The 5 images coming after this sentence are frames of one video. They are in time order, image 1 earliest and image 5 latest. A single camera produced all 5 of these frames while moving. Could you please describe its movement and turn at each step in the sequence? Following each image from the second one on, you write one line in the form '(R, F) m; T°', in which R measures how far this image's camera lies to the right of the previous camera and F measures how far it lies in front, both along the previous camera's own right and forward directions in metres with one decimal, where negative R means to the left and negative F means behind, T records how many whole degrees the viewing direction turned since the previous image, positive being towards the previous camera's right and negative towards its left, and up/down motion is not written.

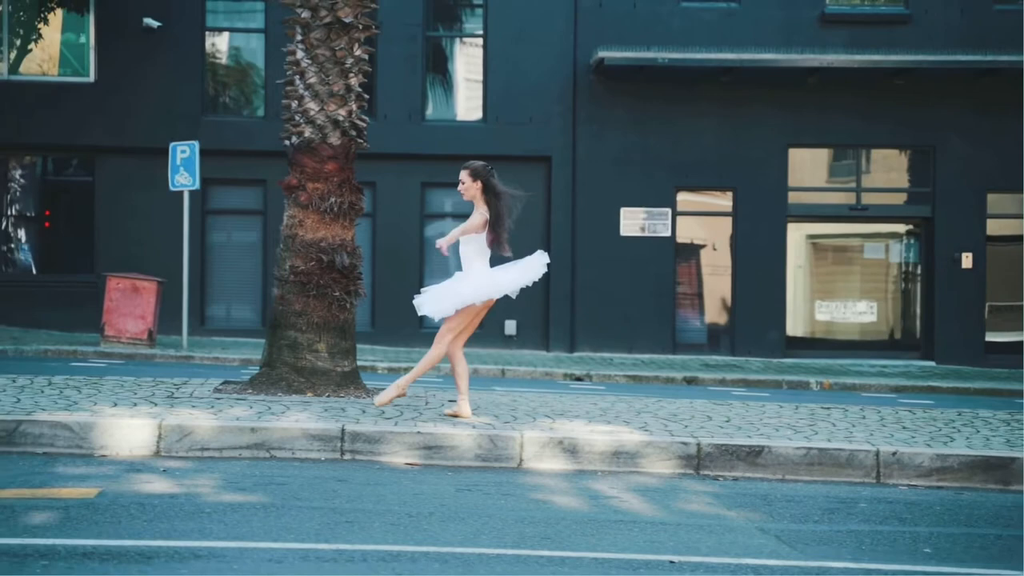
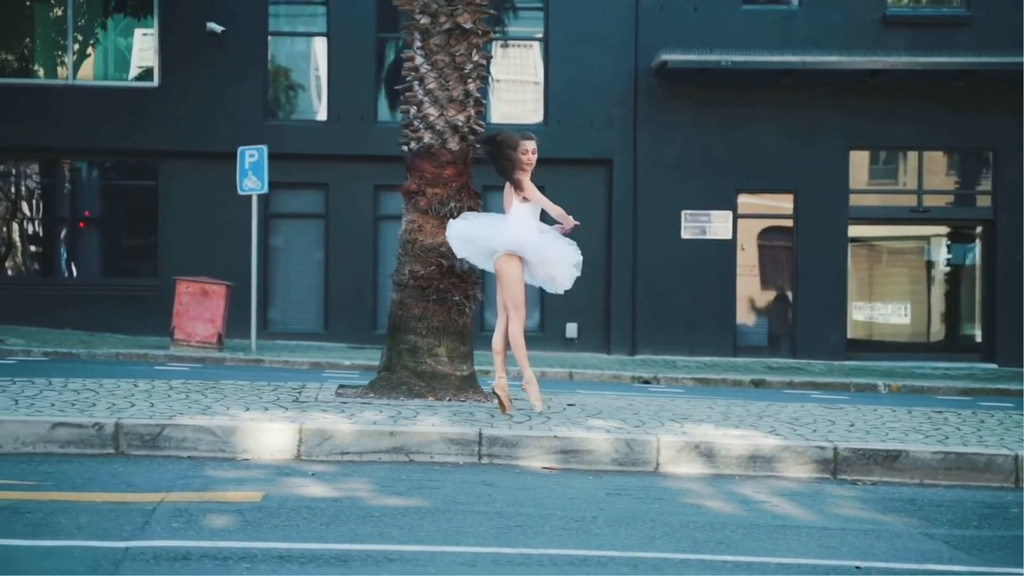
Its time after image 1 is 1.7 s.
(-0.6, 0.0) m; -1°
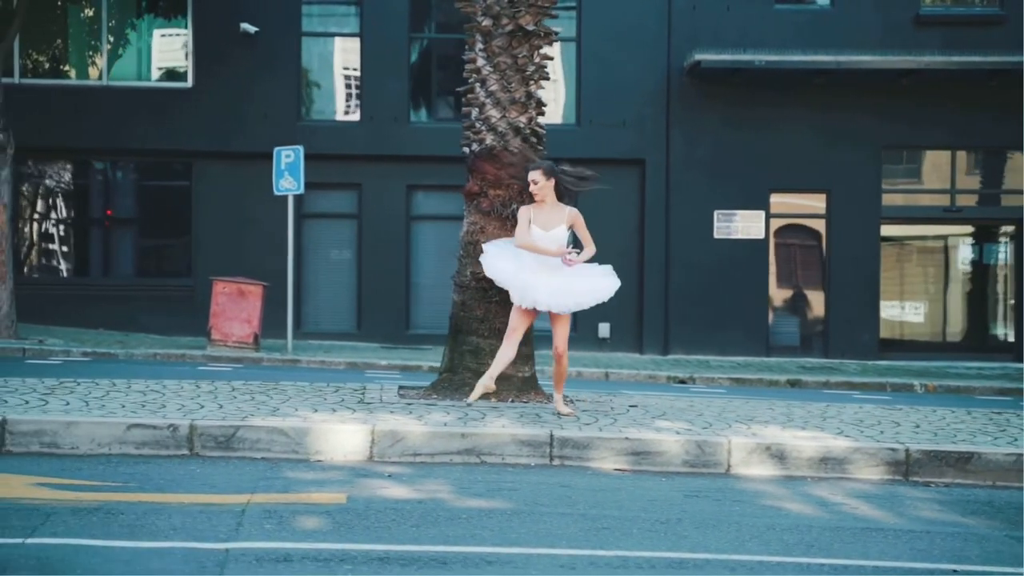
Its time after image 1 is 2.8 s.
(-0.3, 0.0) m; -1°
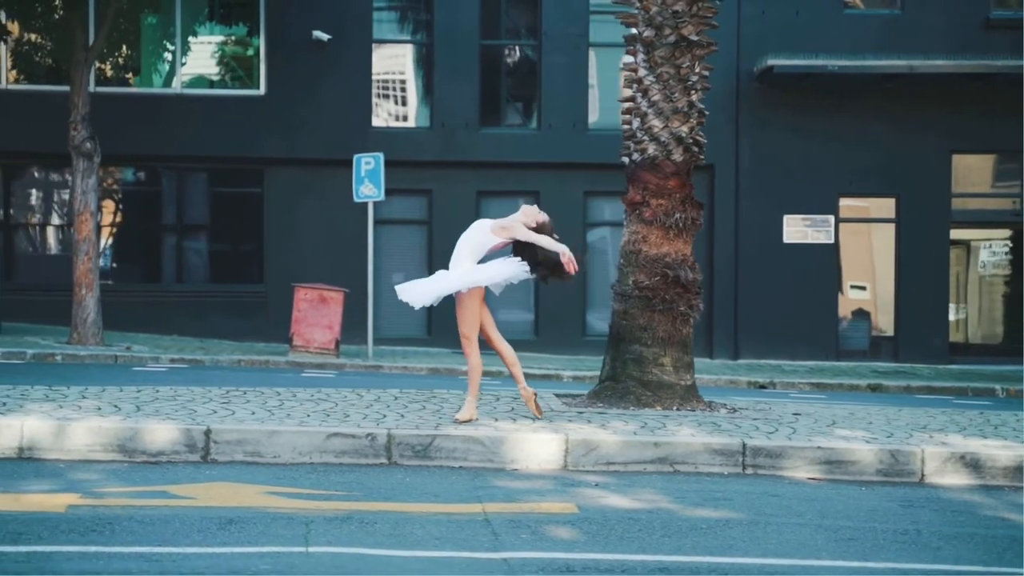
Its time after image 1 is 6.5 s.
(-1.0, -0.1) m; -1°
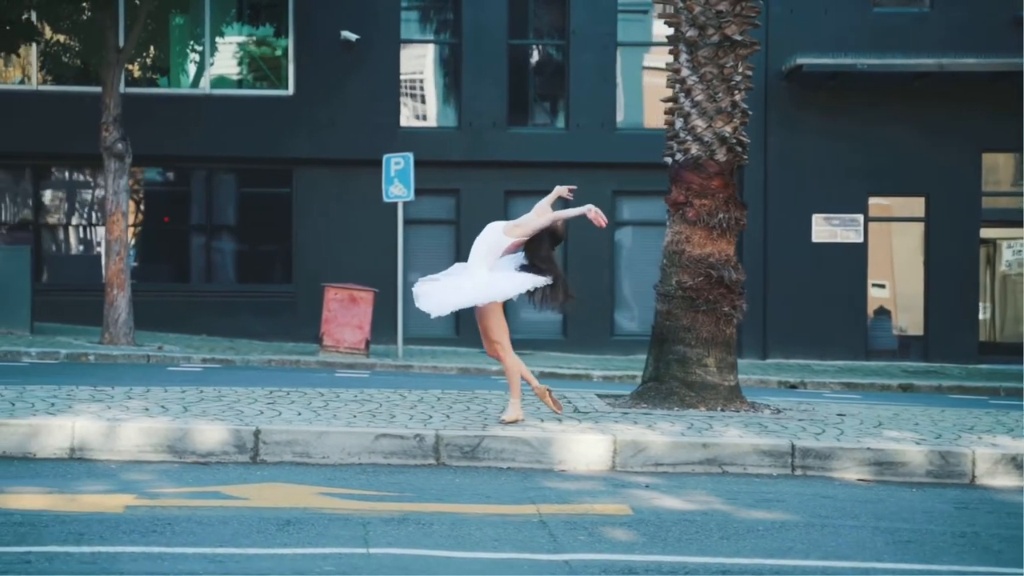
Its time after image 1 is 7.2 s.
(-0.2, 0.0) m; -1°
